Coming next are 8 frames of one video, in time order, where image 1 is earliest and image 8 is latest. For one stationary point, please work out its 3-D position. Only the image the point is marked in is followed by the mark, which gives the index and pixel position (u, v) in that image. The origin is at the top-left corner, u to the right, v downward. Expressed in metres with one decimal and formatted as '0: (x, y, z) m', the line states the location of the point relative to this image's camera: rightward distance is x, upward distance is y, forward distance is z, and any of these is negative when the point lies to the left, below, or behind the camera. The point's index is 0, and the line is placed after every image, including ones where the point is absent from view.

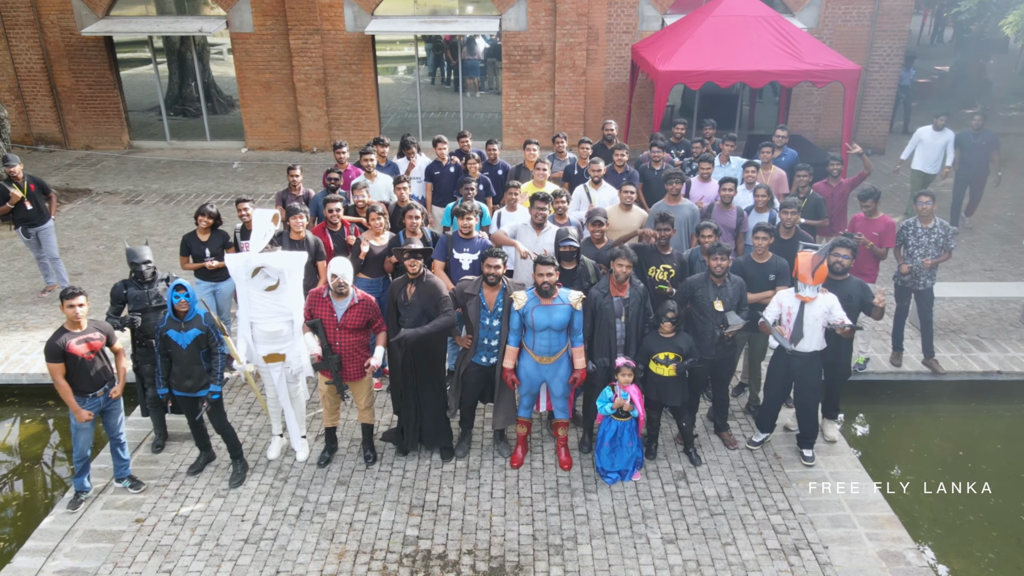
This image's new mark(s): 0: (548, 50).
0: (+0.5, +4.0, +12.5) m
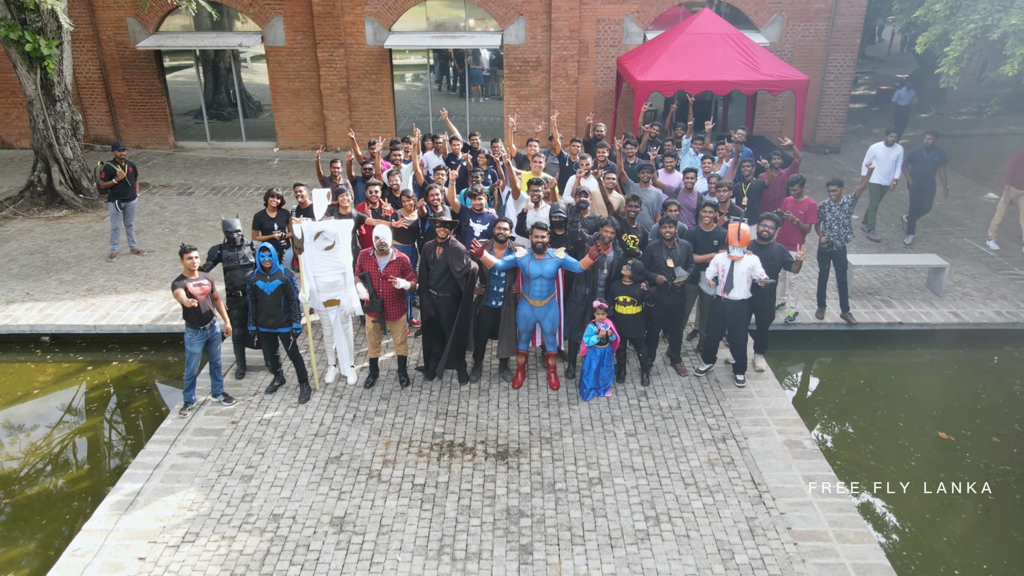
0: (+0.6, +4.3, +14.1) m
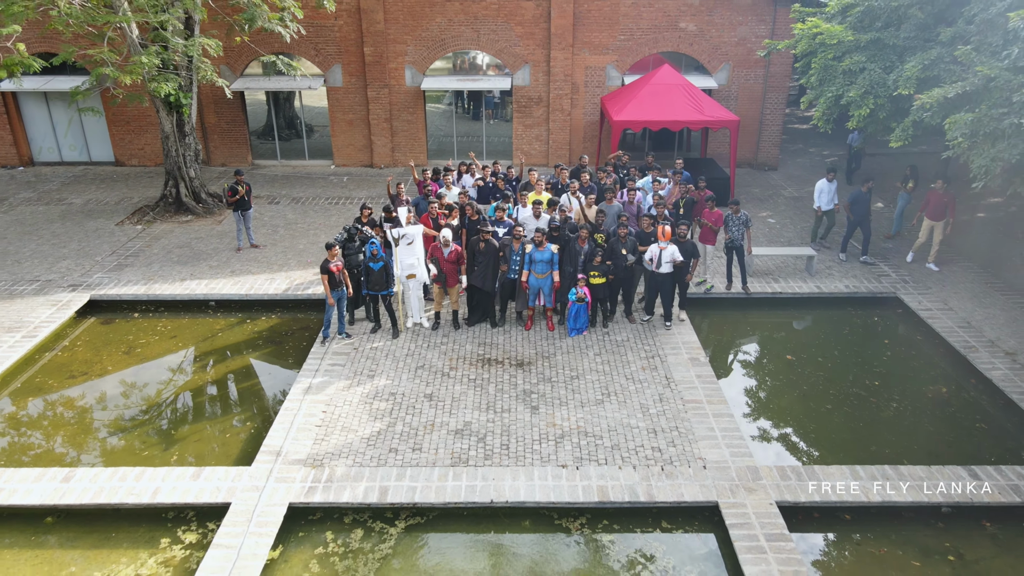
0: (+0.8, +4.6, +18.1) m
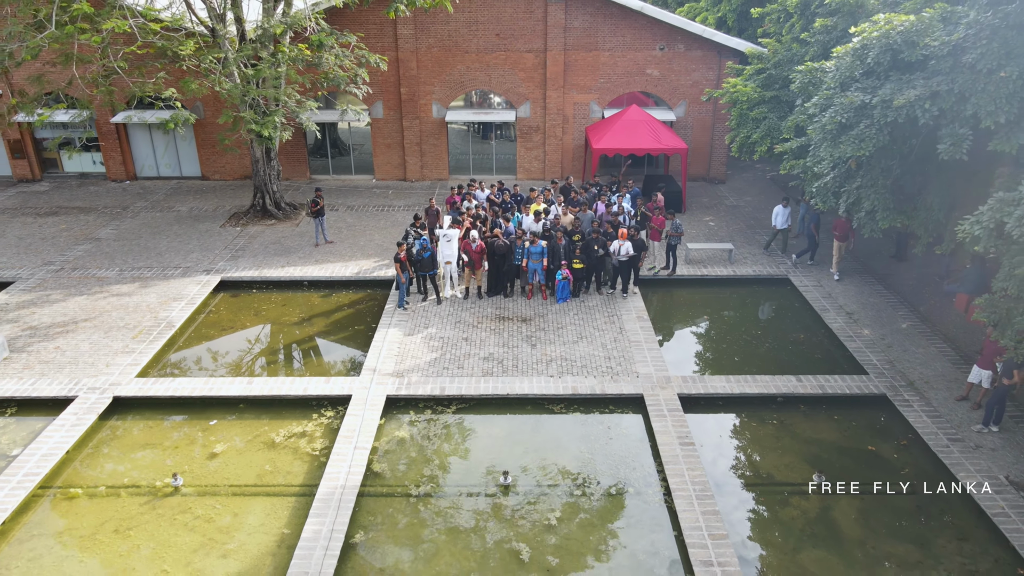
0: (+0.9, +5.0, +23.0) m
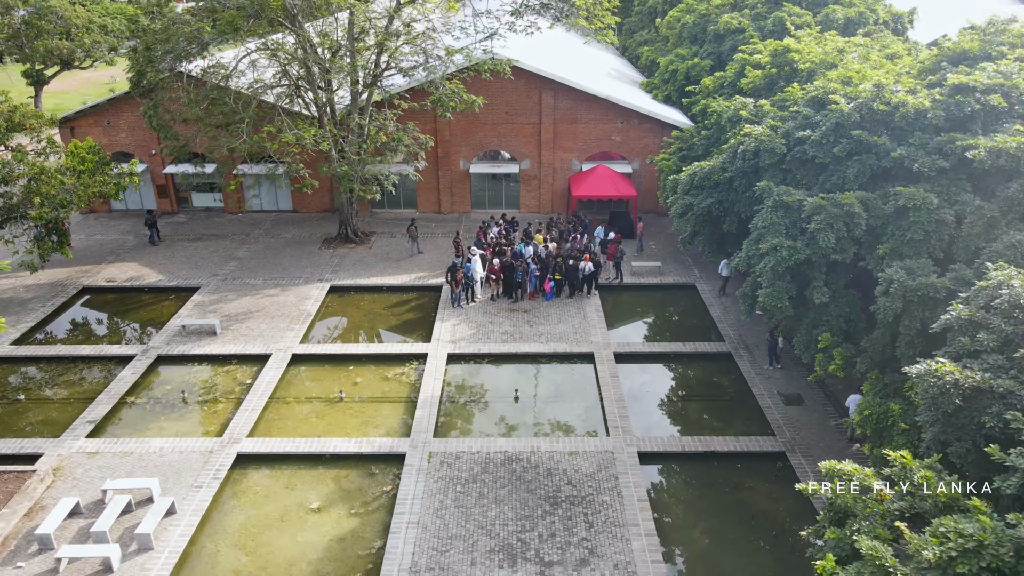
0: (+1.1, +4.9, +32.3) m
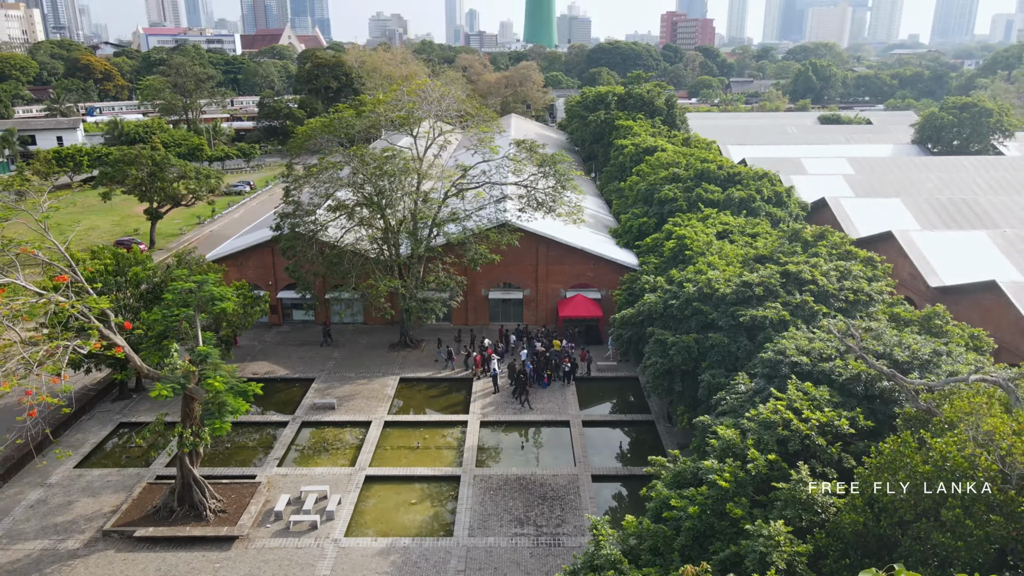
0: (+1.5, -0.7, +46.3) m
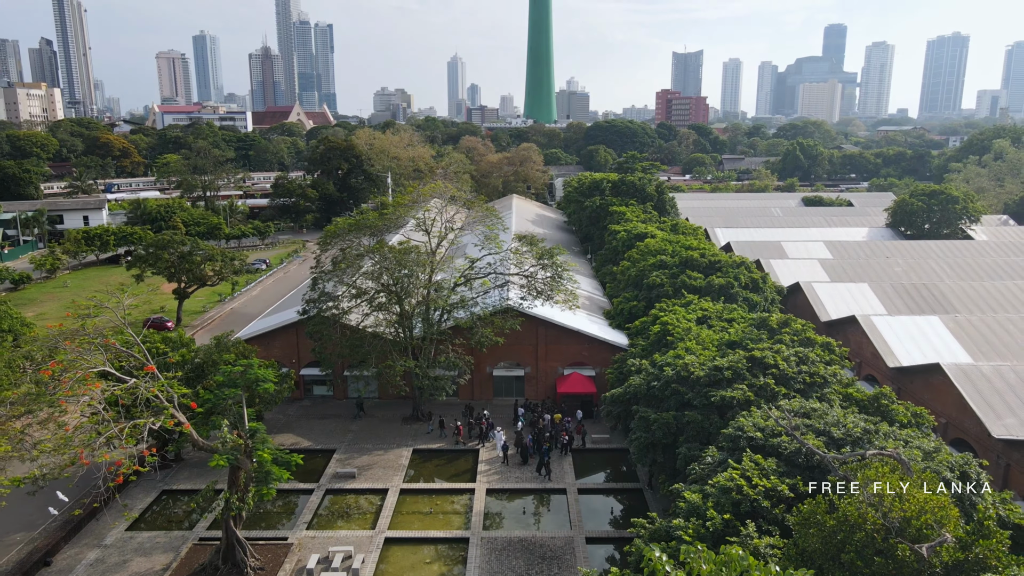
0: (+1.6, -6.0, +50.7) m
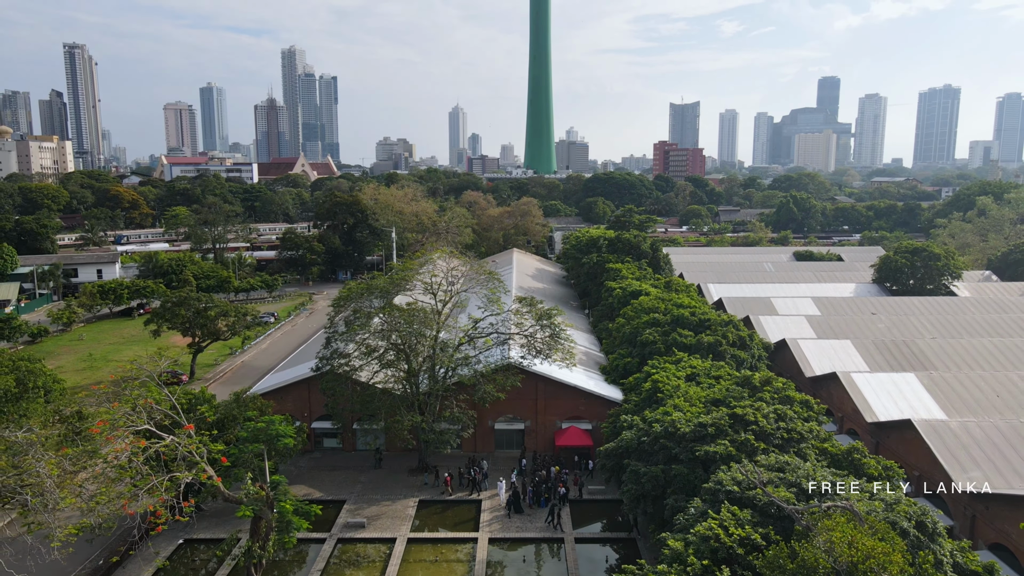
0: (+1.7, -10.0, +53.3) m
